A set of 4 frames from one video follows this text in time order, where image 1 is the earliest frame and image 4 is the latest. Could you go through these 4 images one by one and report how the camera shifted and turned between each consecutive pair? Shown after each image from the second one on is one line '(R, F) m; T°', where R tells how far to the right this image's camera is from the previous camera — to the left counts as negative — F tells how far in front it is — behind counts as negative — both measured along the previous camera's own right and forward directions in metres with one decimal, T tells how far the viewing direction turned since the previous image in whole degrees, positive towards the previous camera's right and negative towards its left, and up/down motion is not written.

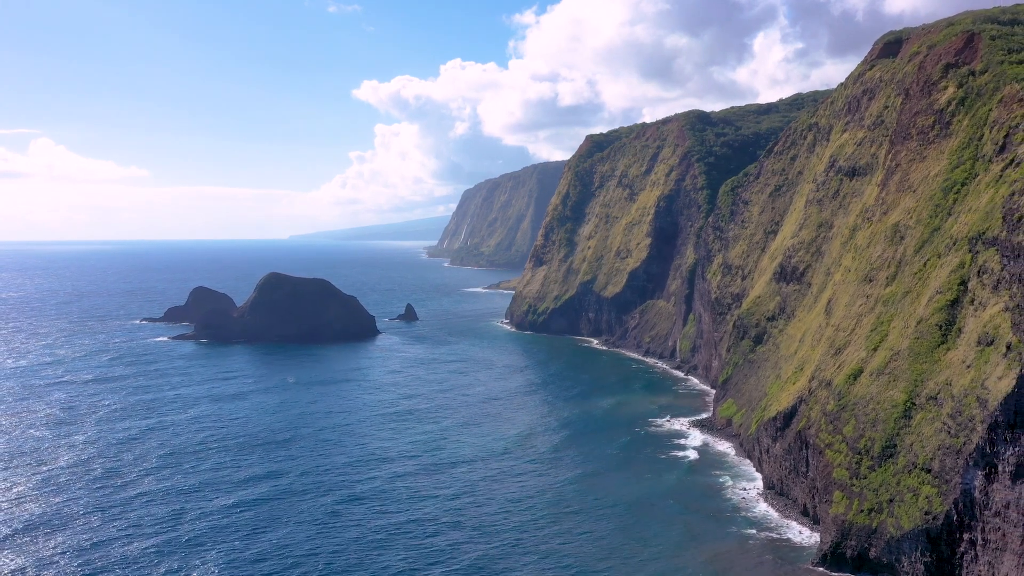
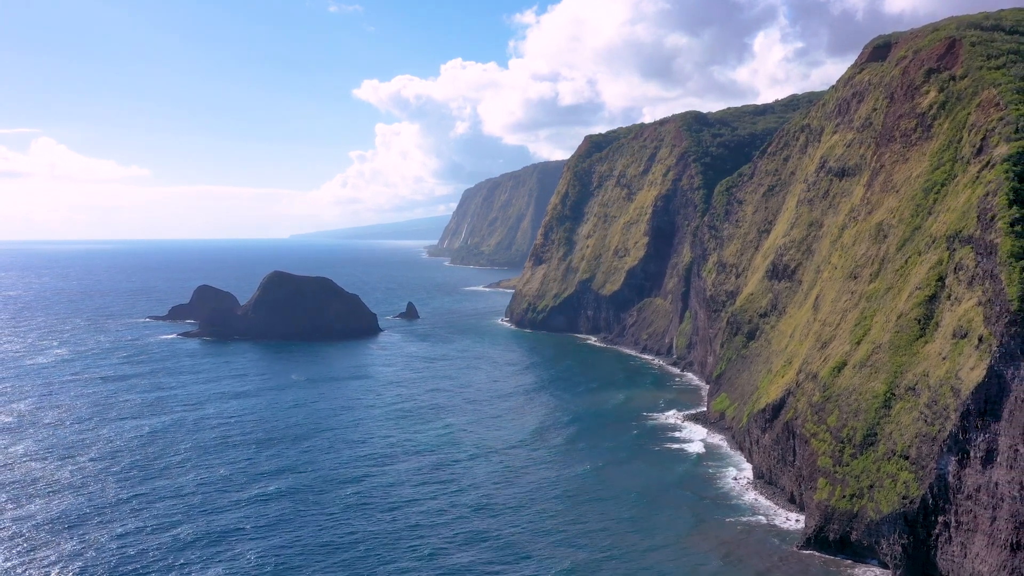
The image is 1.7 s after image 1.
(+0.1, -1.8) m; 0°
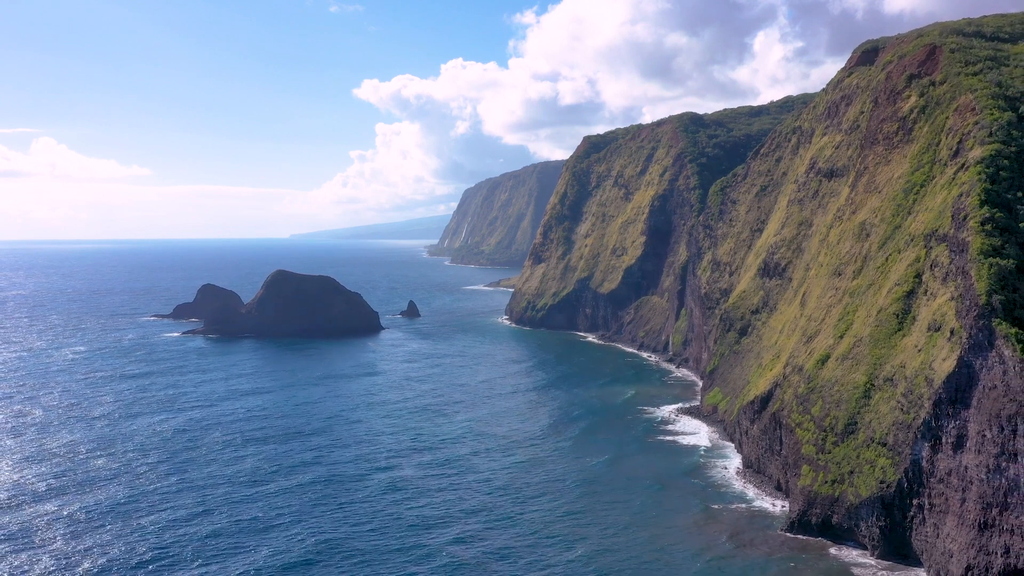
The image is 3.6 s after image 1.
(+0.1, -2.0) m; 0°
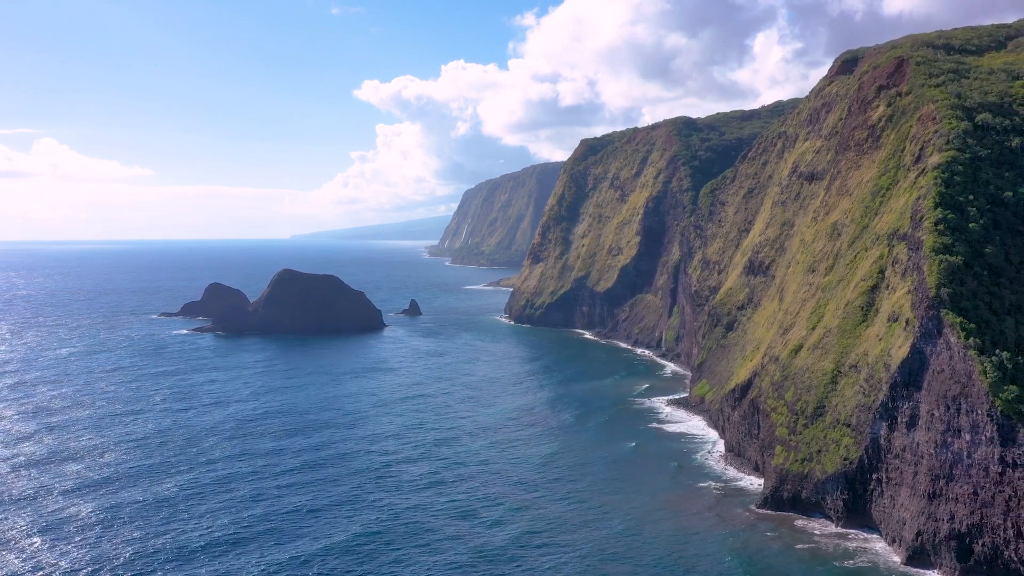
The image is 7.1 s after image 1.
(+0.2, -3.7) m; 0°
